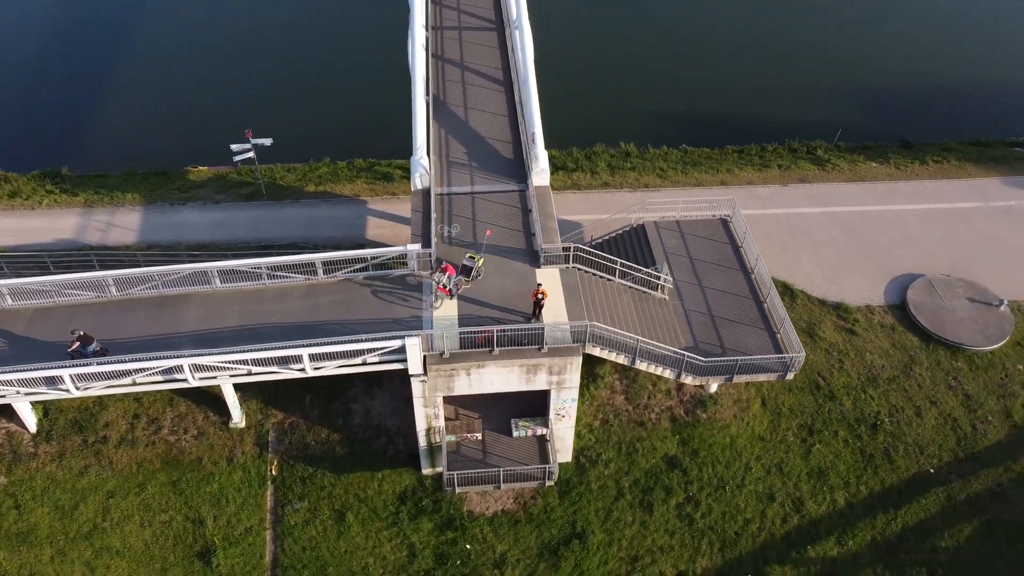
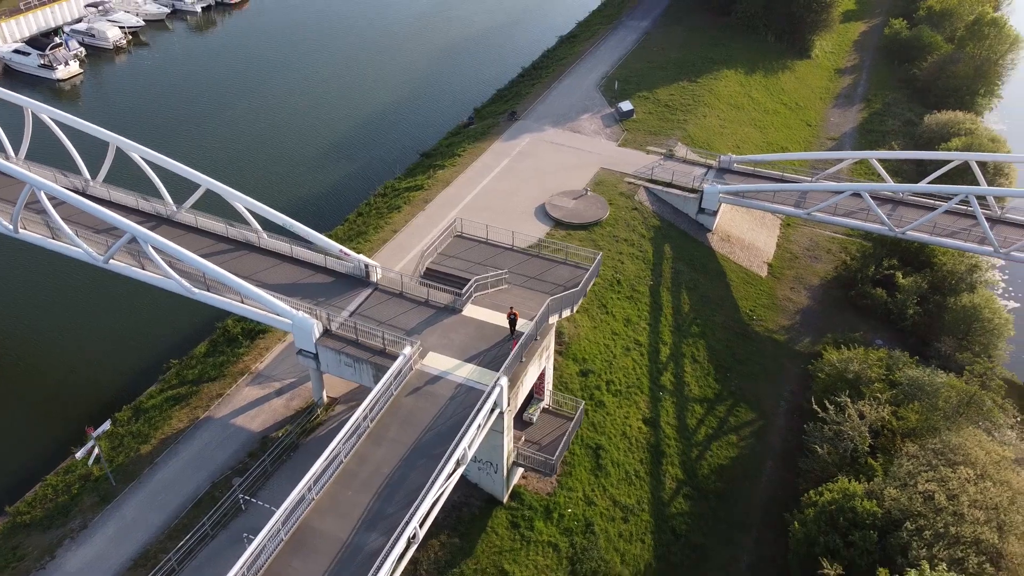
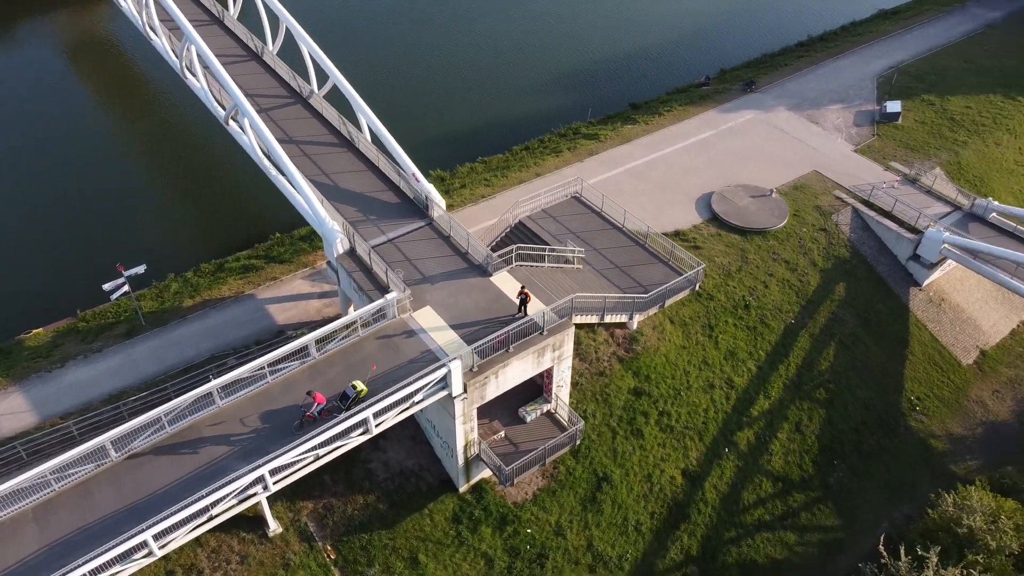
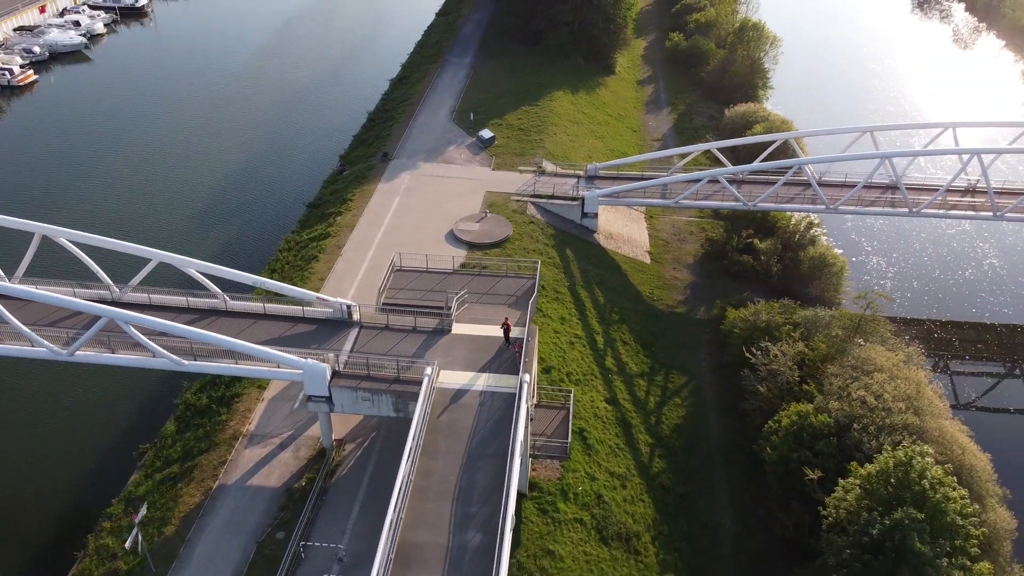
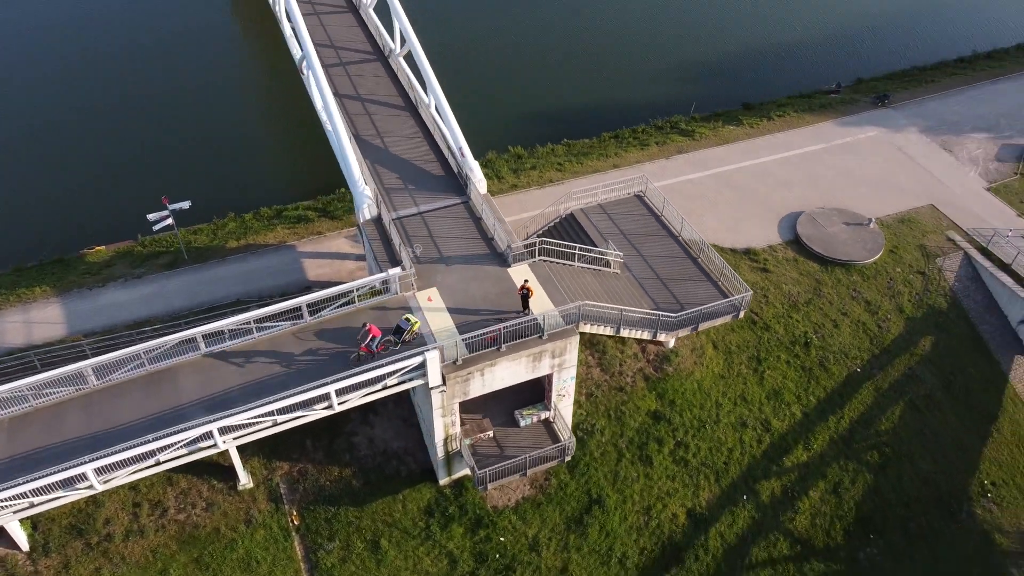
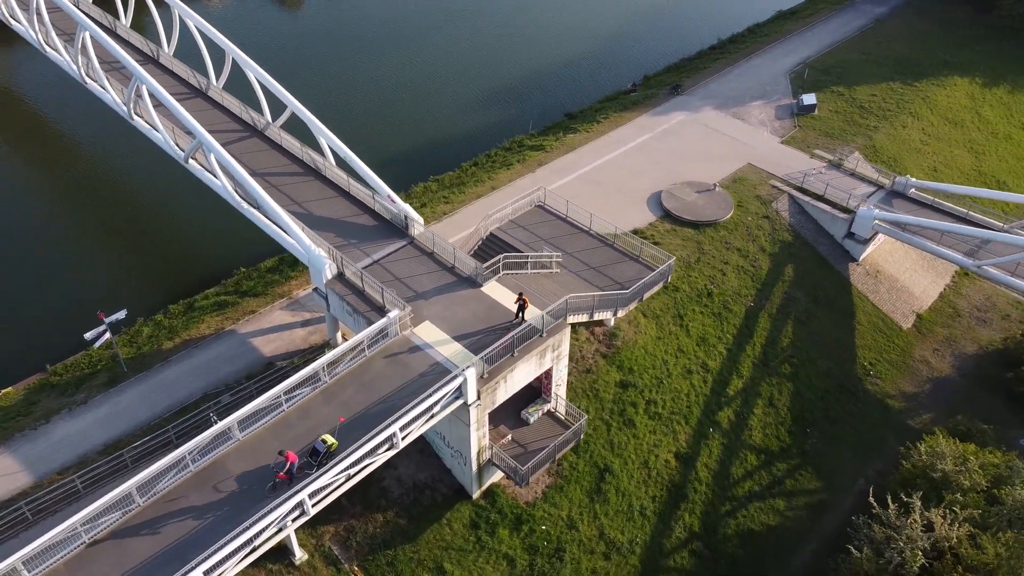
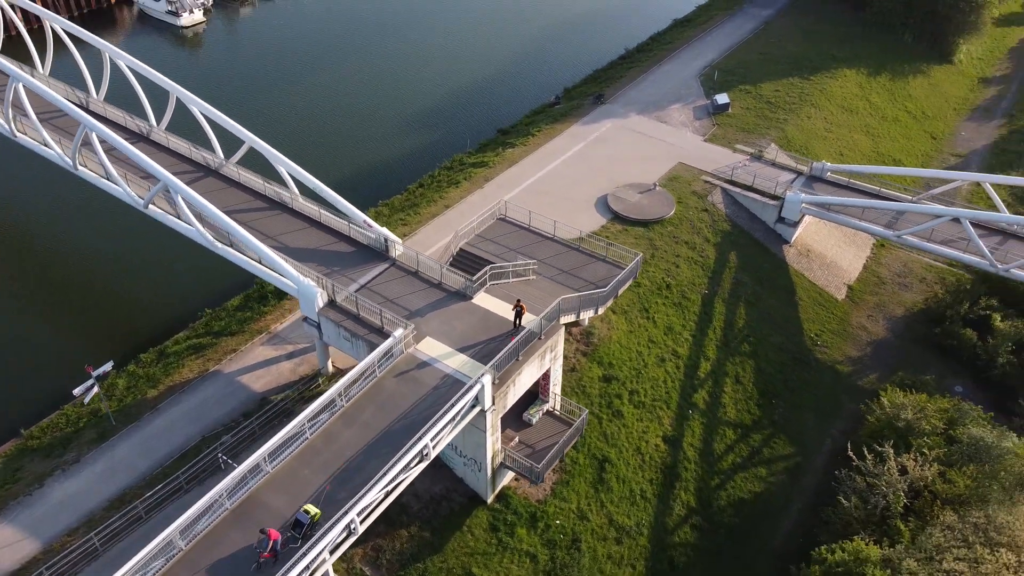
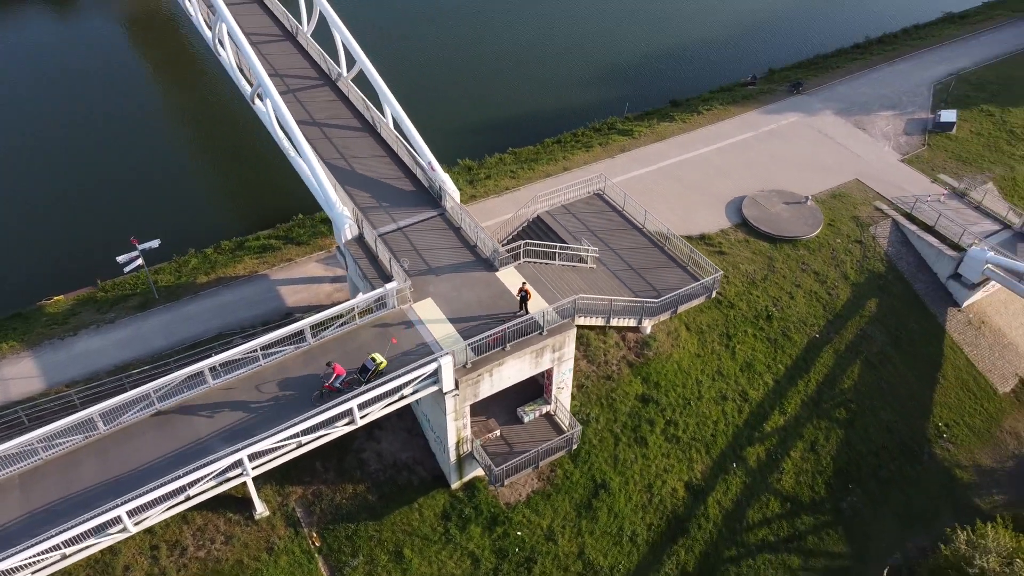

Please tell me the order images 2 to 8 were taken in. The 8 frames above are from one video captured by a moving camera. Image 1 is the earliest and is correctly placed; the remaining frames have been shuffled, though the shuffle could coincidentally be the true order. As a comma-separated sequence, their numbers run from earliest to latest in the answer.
5, 8, 3, 6, 7, 2, 4
